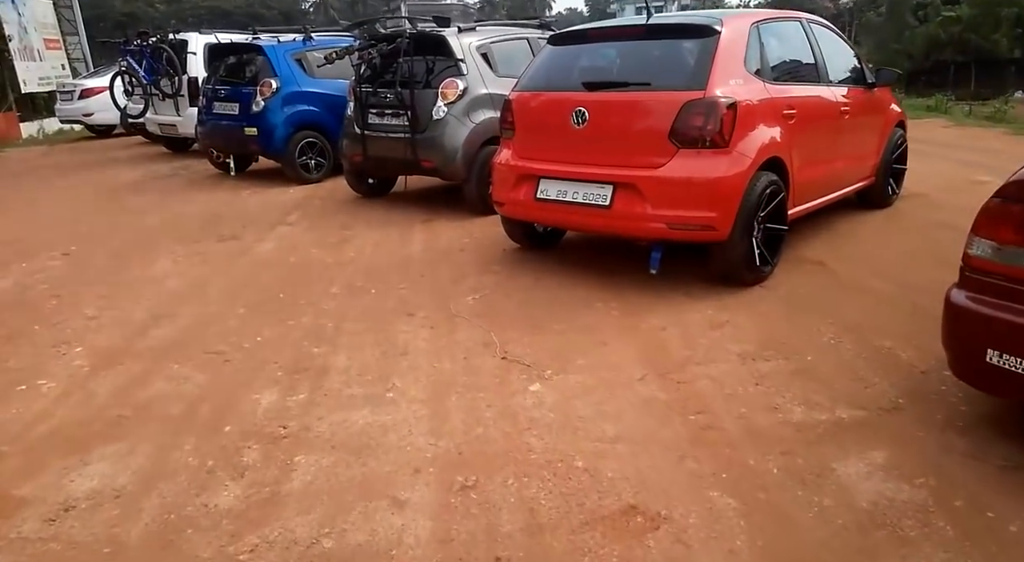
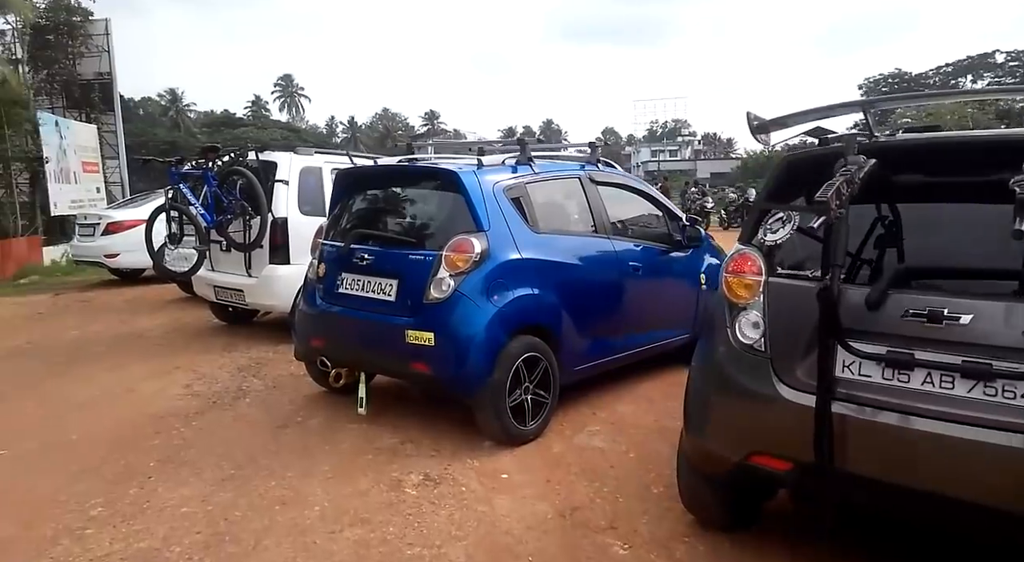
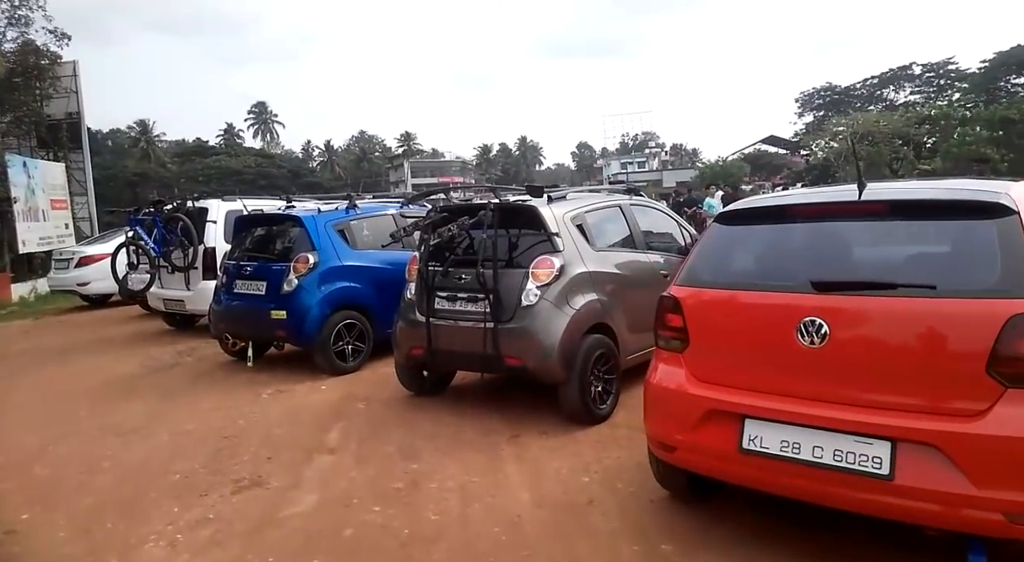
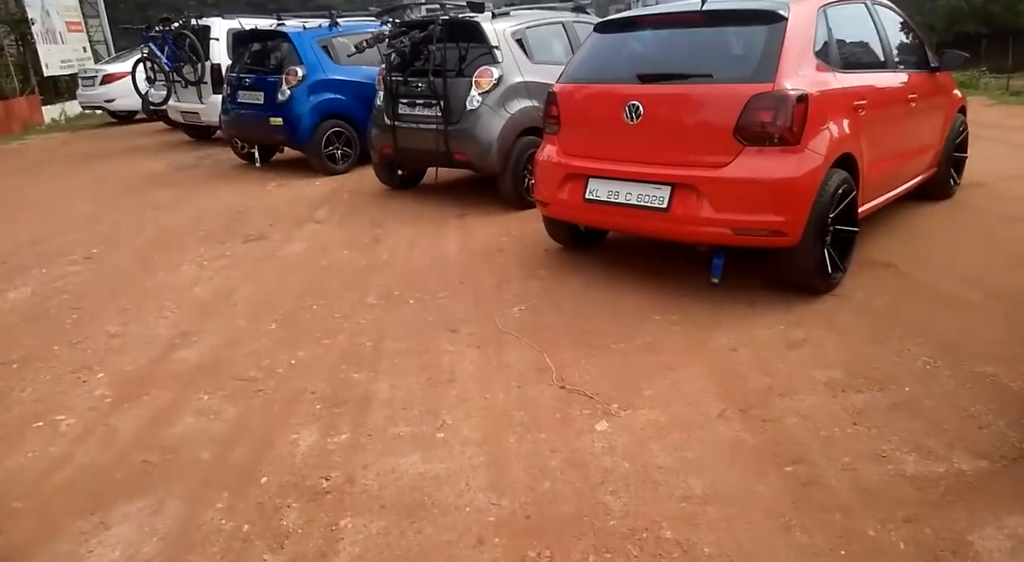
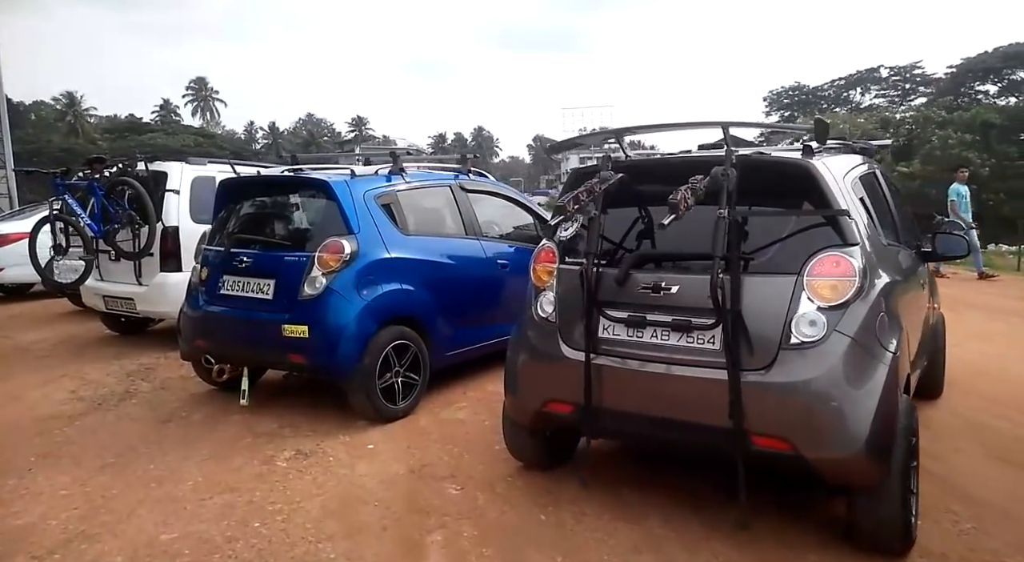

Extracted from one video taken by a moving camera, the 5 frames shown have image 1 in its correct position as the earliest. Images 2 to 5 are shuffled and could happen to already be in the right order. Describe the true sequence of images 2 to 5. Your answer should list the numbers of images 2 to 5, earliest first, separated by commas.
4, 3, 5, 2
